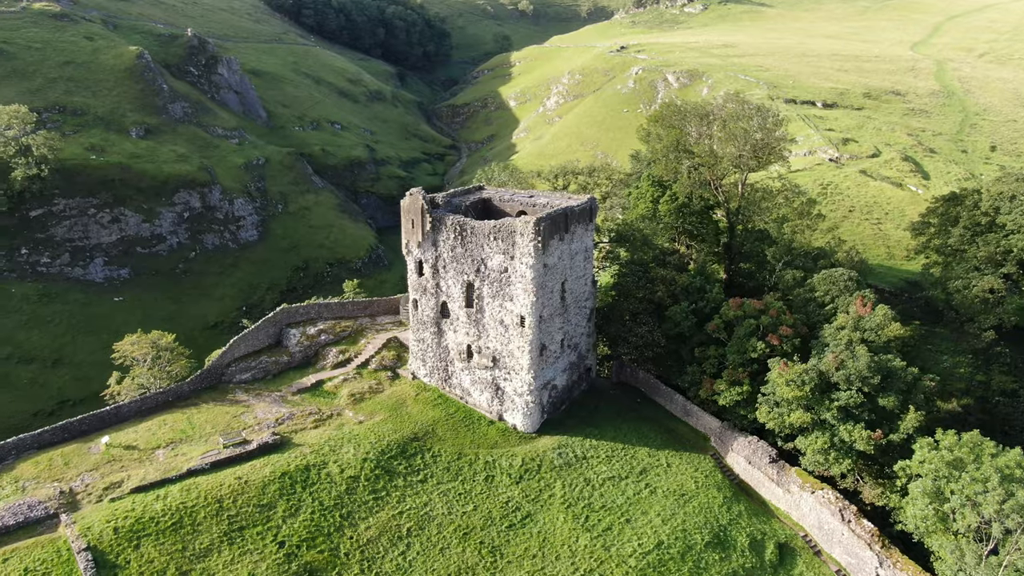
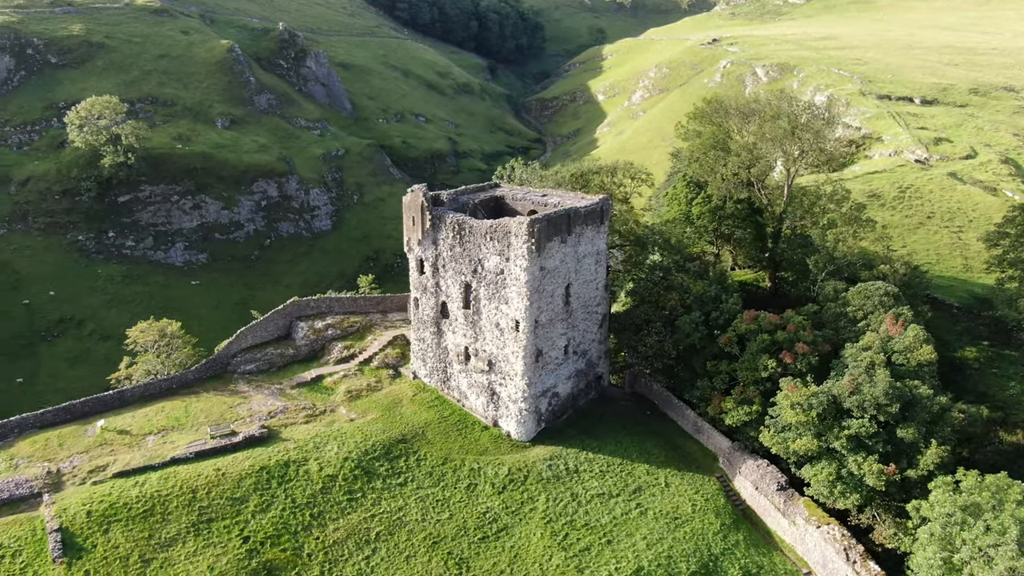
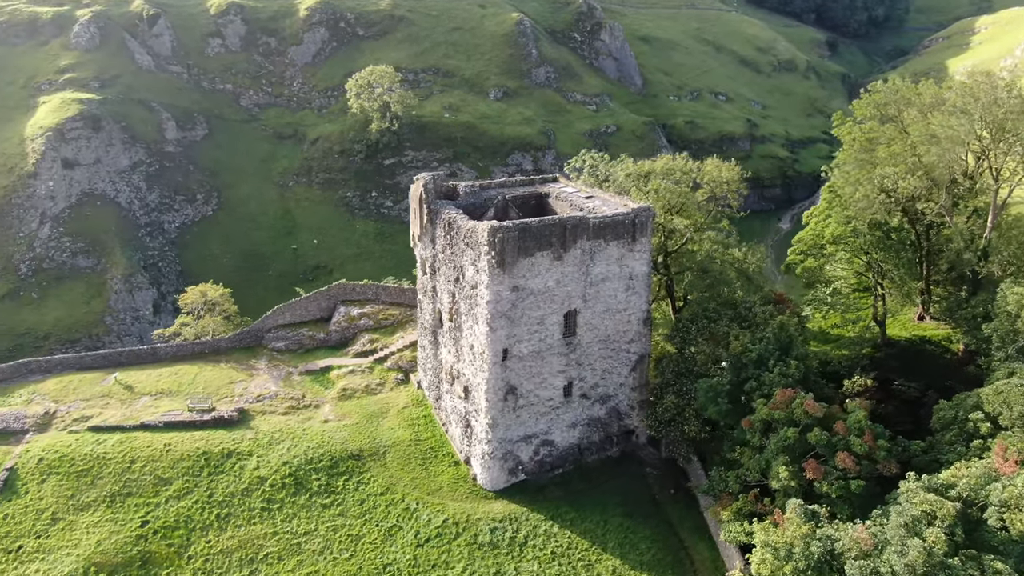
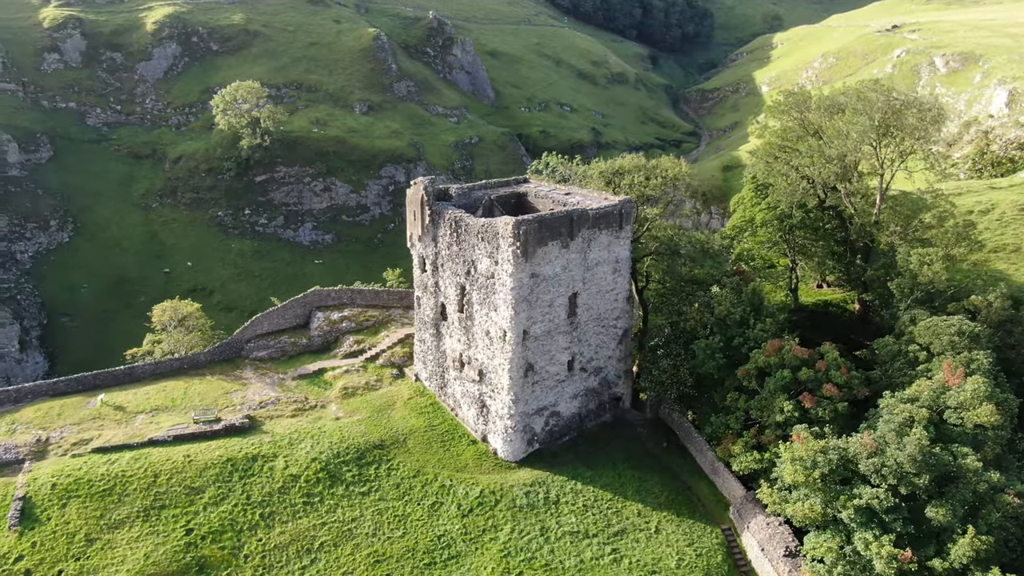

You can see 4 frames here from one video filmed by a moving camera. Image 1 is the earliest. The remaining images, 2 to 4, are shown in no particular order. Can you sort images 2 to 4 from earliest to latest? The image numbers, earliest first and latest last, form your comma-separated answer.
2, 4, 3
